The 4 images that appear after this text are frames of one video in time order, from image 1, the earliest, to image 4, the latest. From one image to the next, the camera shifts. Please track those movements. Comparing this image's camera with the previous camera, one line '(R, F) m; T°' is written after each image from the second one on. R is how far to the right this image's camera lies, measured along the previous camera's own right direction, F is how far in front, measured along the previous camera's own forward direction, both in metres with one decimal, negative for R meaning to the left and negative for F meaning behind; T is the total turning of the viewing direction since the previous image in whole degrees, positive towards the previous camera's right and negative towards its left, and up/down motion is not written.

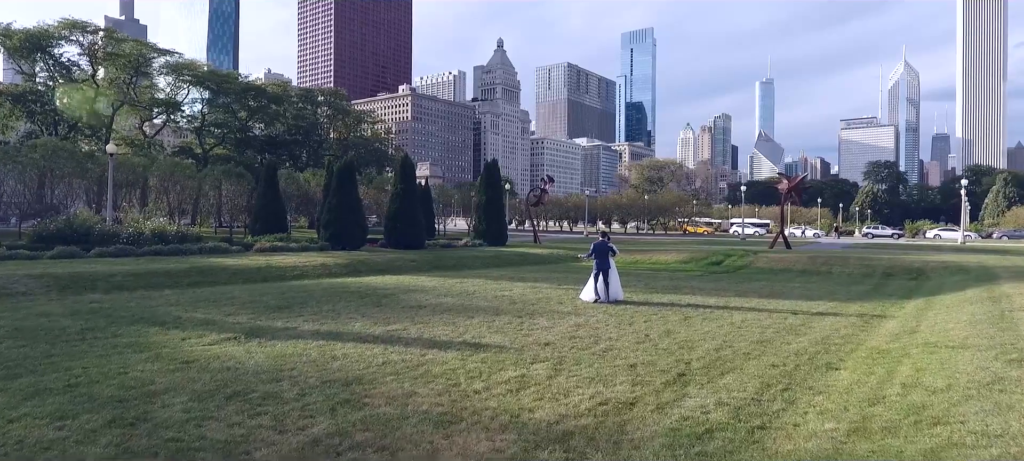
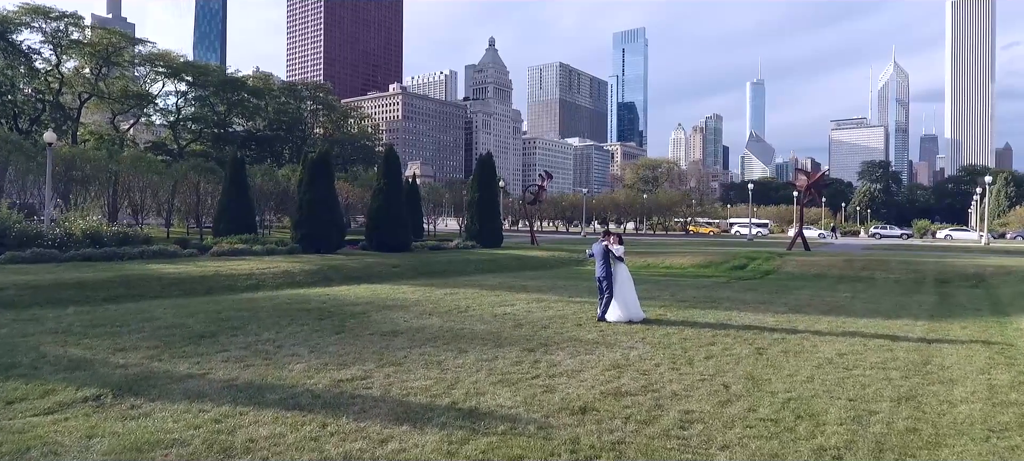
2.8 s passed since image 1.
(-0.2, +3.0) m; +1°
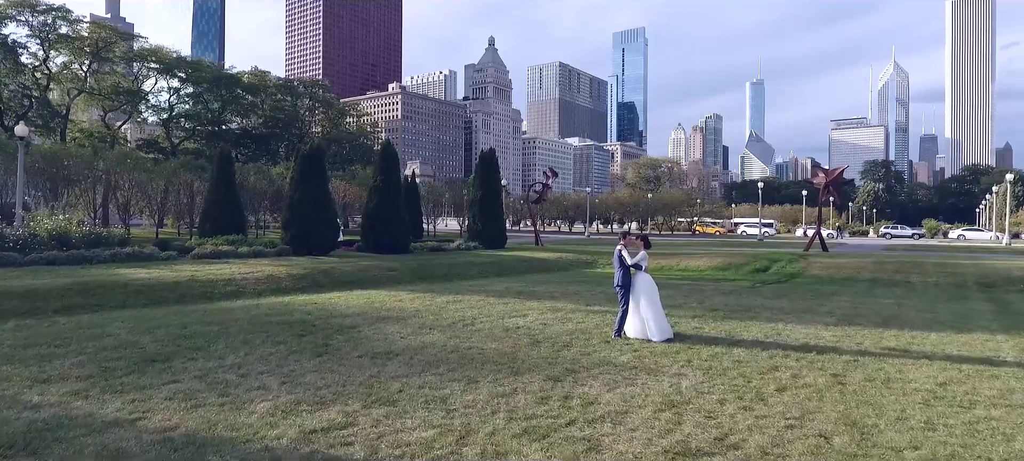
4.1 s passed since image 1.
(-0.2, +1.5) m; 0°
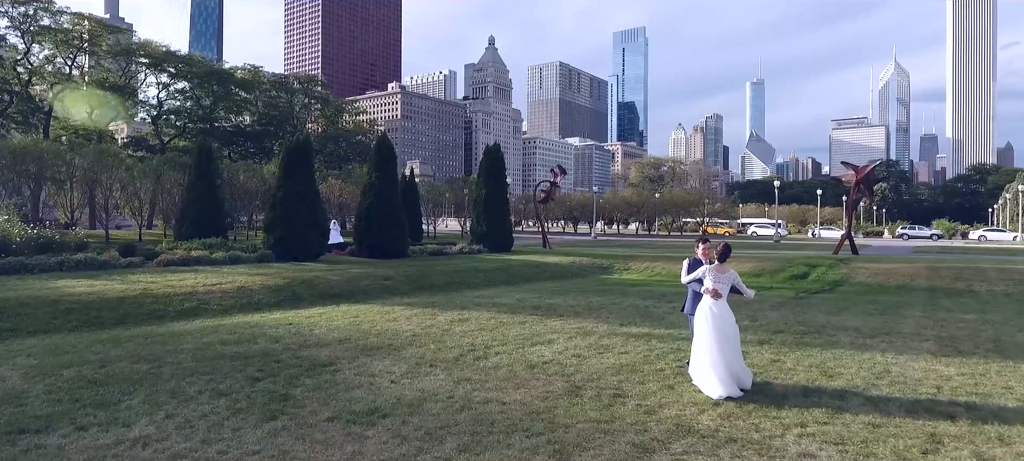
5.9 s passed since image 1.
(-0.3, +2.2) m; 0°
